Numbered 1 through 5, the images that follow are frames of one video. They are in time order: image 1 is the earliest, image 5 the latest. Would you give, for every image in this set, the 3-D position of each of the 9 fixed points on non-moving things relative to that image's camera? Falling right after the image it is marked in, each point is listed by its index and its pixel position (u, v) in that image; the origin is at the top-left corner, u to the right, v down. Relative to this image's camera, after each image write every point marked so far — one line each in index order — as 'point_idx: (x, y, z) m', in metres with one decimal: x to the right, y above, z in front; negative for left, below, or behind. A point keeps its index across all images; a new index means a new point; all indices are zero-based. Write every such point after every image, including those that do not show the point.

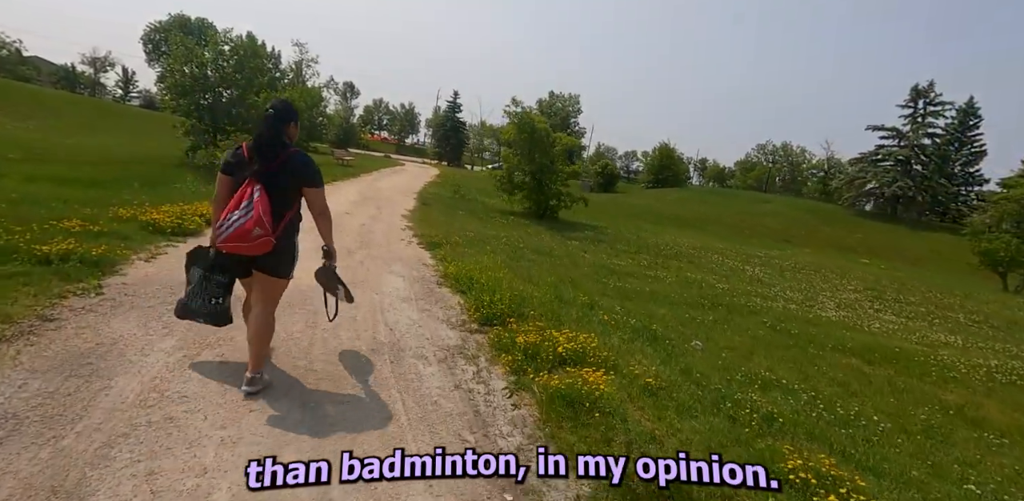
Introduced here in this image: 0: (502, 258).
0: (-0.2, -0.2, +13.9) m
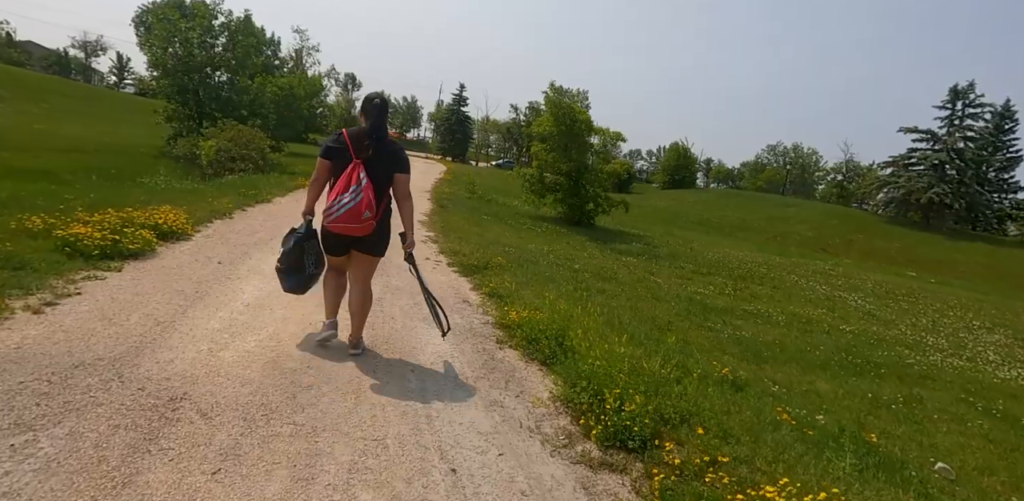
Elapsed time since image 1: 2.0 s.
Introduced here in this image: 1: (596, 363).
0: (+1.0, -0.7, +10.2) m
1: (+0.9, -1.2, +6.1) m
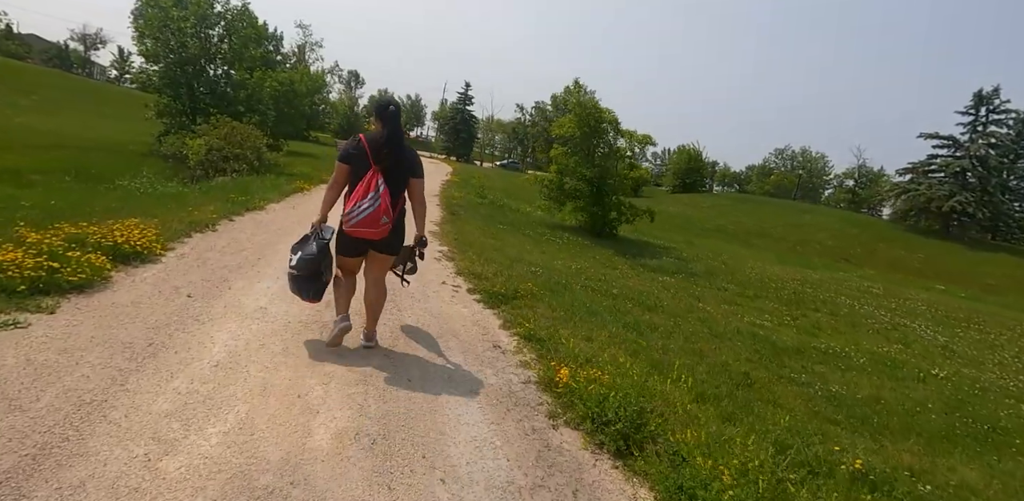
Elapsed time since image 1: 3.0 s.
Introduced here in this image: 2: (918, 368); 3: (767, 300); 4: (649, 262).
0: (+1.6, -1.2, +8.4) m
1: (+1.4, -1.6, +4.3) m
2: (+7.0, -2.0, +10.1) m
3: (+6.2, -1.2, +14.1) m
4: (+4.0, -0.3, +17.1) m
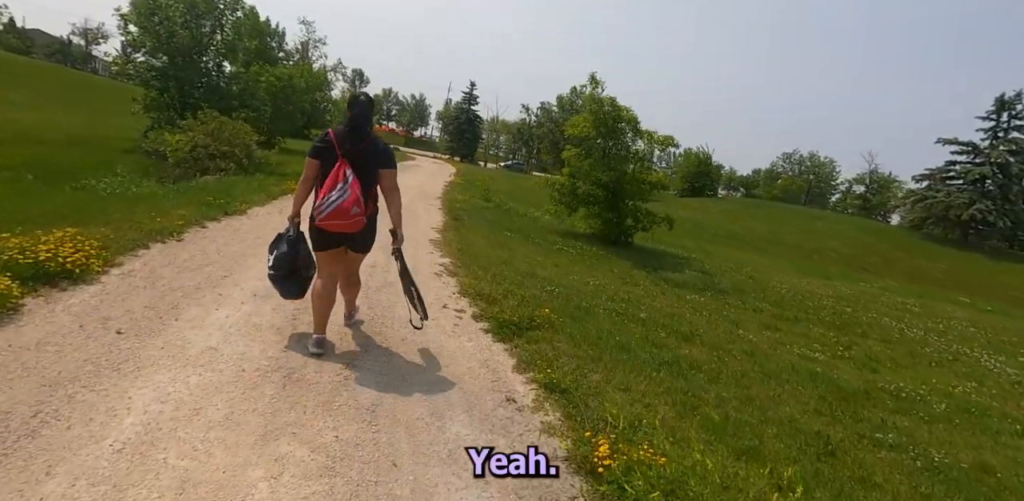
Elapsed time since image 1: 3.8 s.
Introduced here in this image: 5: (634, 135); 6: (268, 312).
0: (+1.8, -1.5, +6.8) m
1: (+1.6, -1.9, +2.7) m
2: (+7.2, -2.4, +8.5) m
3: (+6.4, -1.6, +12.5) m
4: (+4.3, -0.7, +15.6) m
5: (+4.0, +3.8, +19.0) m
6: (-2.9, -0.7, +6.9) m
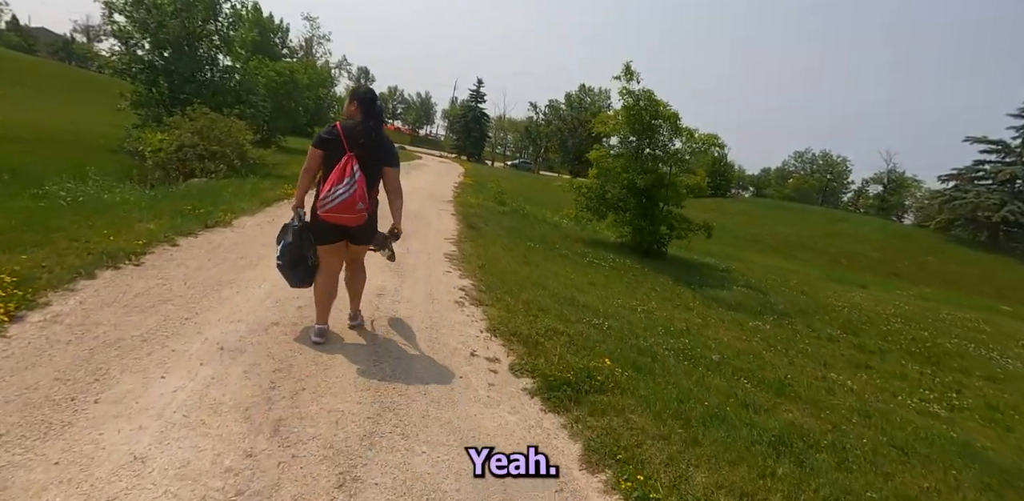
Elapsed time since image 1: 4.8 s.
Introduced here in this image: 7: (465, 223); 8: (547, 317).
0: (+2.3, -1.8, +4.8) m
1: (+2.1, -2.3, +0.8) m
2: (+7.8, -2.8, +6.5) m
3: (+7.0, -1.9, +10.5) m
4: (+4.9, -1.0, +13.6) m
5: (+4.6, +3.4, +17.0) m
6: (-2.4, -1.1, +5.0) m
7: (-1.4, +0.8, +16.8) m
8: (+0.5, -0.9, +8.2) m
